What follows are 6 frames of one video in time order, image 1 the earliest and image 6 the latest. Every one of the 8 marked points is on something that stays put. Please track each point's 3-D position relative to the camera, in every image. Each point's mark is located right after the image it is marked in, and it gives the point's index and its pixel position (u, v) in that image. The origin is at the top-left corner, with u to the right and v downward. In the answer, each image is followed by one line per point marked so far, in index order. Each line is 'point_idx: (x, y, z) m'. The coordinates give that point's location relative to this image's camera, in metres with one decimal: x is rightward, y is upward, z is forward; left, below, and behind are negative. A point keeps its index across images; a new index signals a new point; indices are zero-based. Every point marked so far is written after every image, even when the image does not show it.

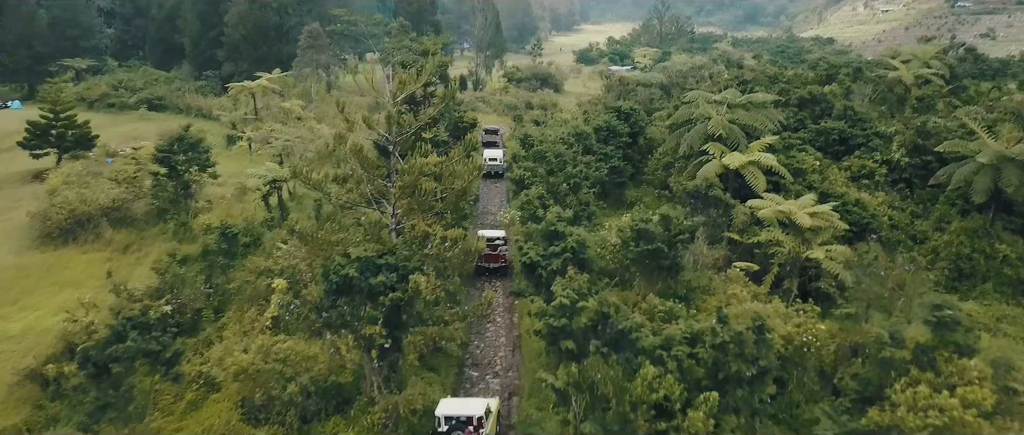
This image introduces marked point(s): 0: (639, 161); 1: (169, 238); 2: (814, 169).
0: (+2.6, +1.2, +16.8) m
1: (-6.3, -0.4, +15.0) m
2: (+5.4, +0.9, +14.7) m
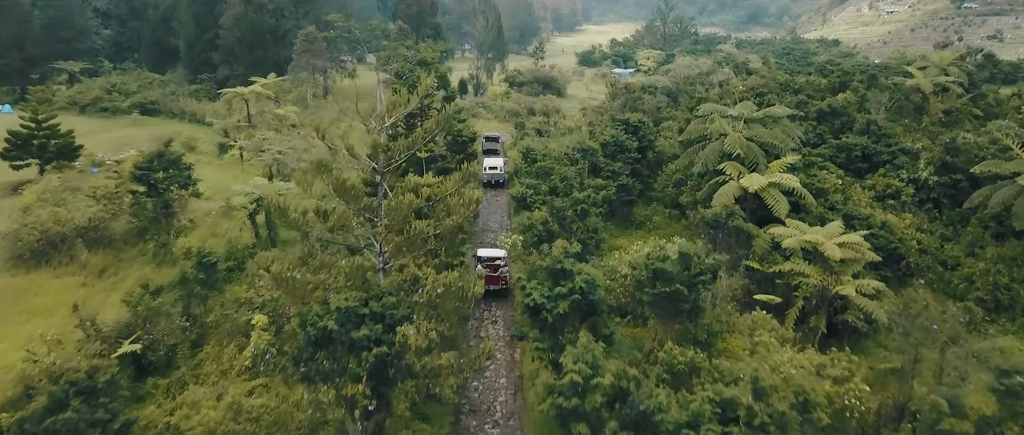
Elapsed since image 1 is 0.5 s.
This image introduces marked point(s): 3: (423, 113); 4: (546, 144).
0: (+2.7, +0.8, +15.9) m
1: (-6.2, -0.7, +14.1) m
2: (+5.4, +0.5, +13.7) m
3: (-1.7, +2.0, +16.1) m
4: (+0.8, +1.6, +18.7) m
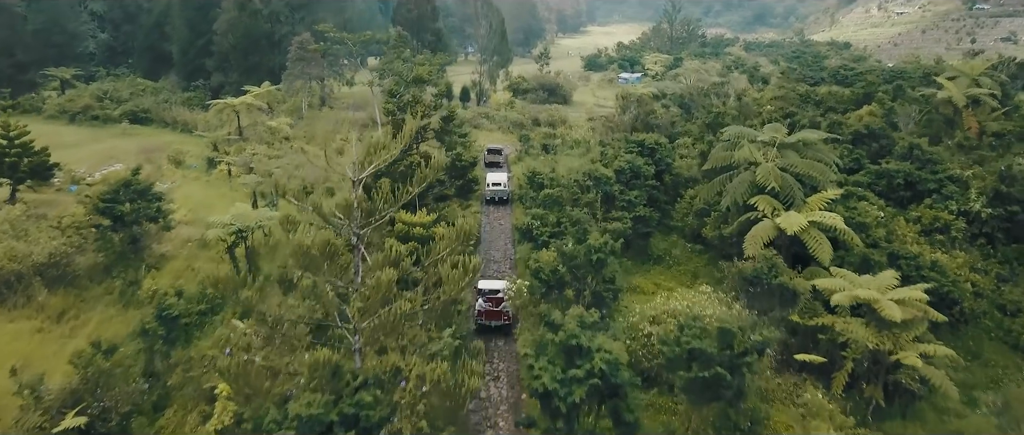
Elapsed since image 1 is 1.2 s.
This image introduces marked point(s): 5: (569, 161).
0: (+2.7, +0.2, +14.5) m
1: (-6.2, -1.3, +12.7) m
2: (+5.5, -0.1, +12.3) m
3: (-1.7, +1.5, +14.7) m
4: (+0.9, +1.0, +17.3) m
5: (+1.3, +1.3, +19.1) m
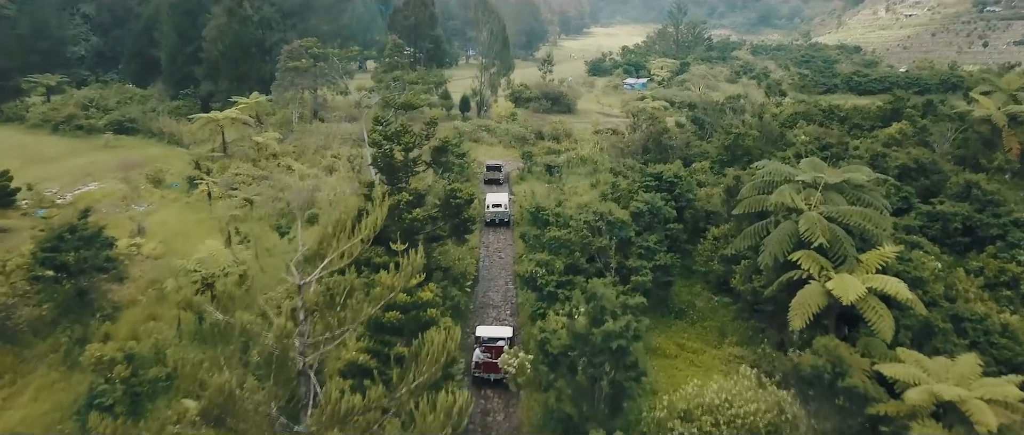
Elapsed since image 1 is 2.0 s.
0: (+2.8, -0.5, +12.8) m
1: (-6.2, -2.0, +11.1) m
2: (+5.5, -0.8, +10.6) m
3: (-1.6, +0.8, +13.1) m
4: (+0.9, +0.4, +15.6) m
5: (+1.4, +0.6, +17.5) m
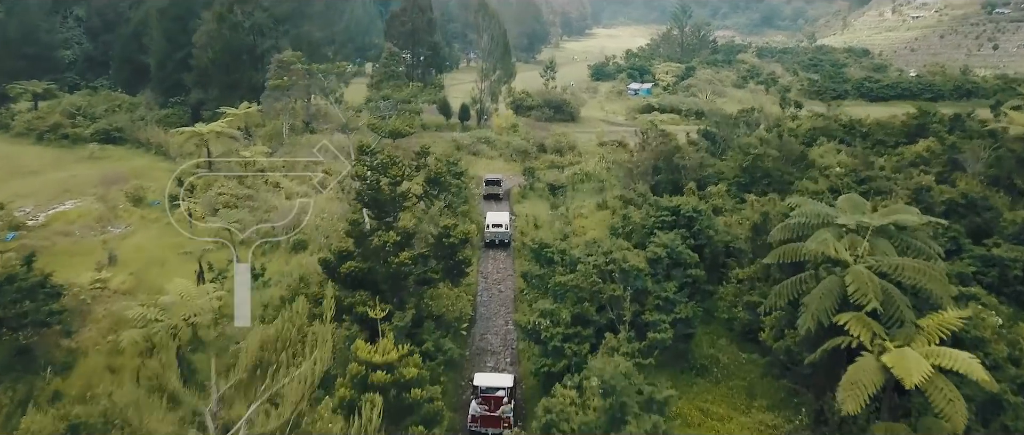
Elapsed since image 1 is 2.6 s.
0: (+2.8, -1.0, +11.5) m
1: (-6.2, -2.5, +9.8) m
2: (+5.5, -1.3, +9.3) m
3: (-1.6, +0.2, +11.8) m
4: (+0.9, -0.2, +14.3) m
5: (+1.4, +0.1, +16.2) m
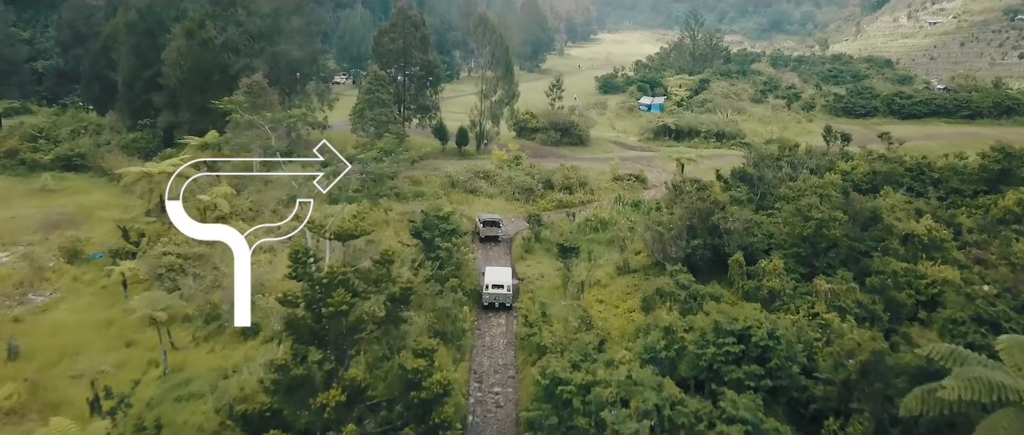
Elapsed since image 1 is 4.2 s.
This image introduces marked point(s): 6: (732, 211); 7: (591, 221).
0: (+2.8, -2.4, +8.0) m
1: (-6.2, -3.9, +6.3) m
2: (+5.5, -2.7, +5.8) m
3: (-1.6, -1.1, +8.3) m
4: (+1.0, -1.6, +10.8) m
5: (+1.4, -1.3, +12.7) m
6: (+4.0, +0.2, +15.4) m
7: (+1.9, -0.1, +19.4) m
